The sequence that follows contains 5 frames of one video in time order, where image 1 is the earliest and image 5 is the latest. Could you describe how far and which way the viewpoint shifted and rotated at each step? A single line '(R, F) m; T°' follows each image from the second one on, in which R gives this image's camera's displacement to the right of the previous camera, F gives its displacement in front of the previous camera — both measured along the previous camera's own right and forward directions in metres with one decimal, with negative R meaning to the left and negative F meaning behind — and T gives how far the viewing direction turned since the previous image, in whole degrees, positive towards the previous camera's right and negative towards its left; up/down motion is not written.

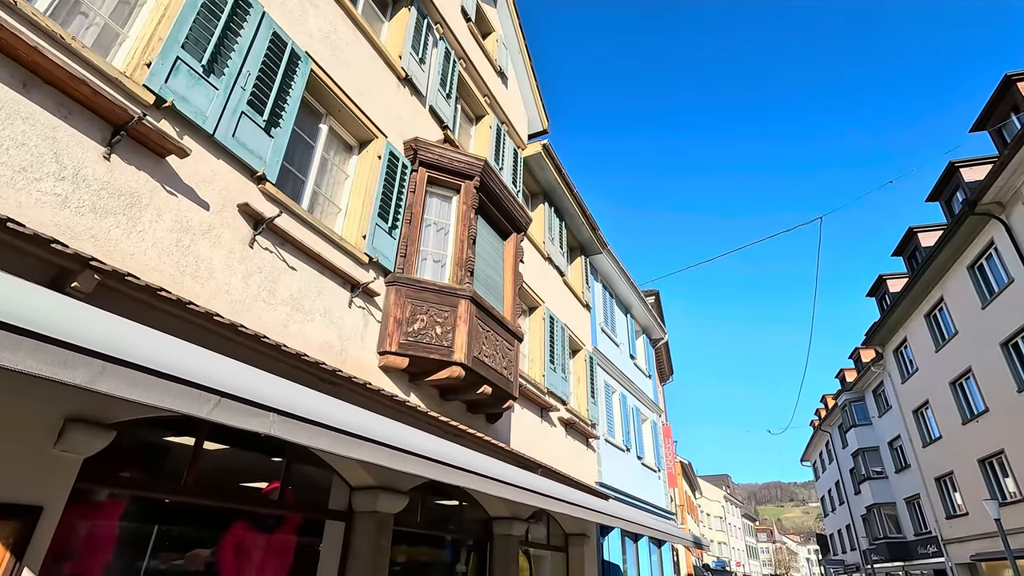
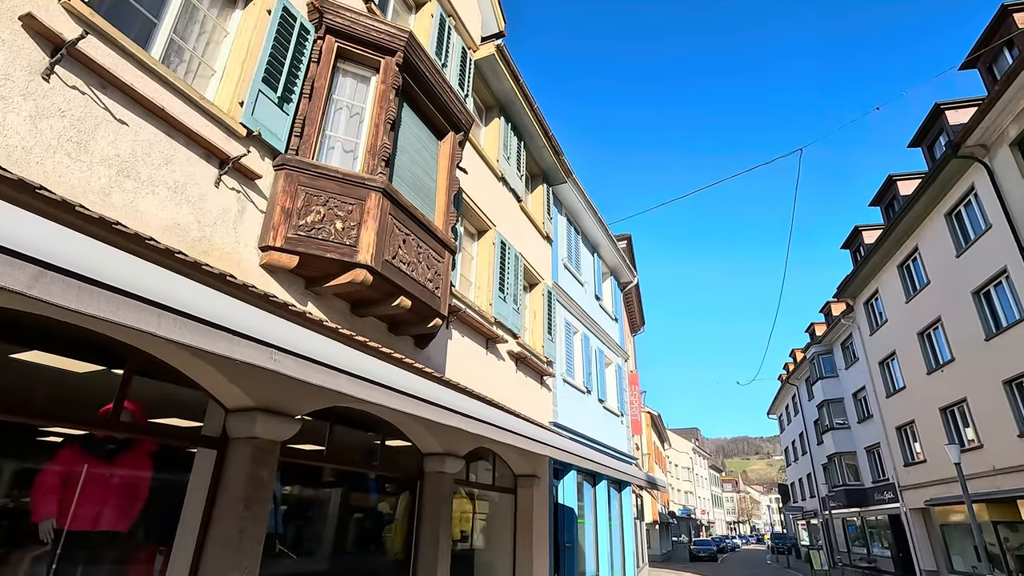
(+0.6, +1.0) m; +2°
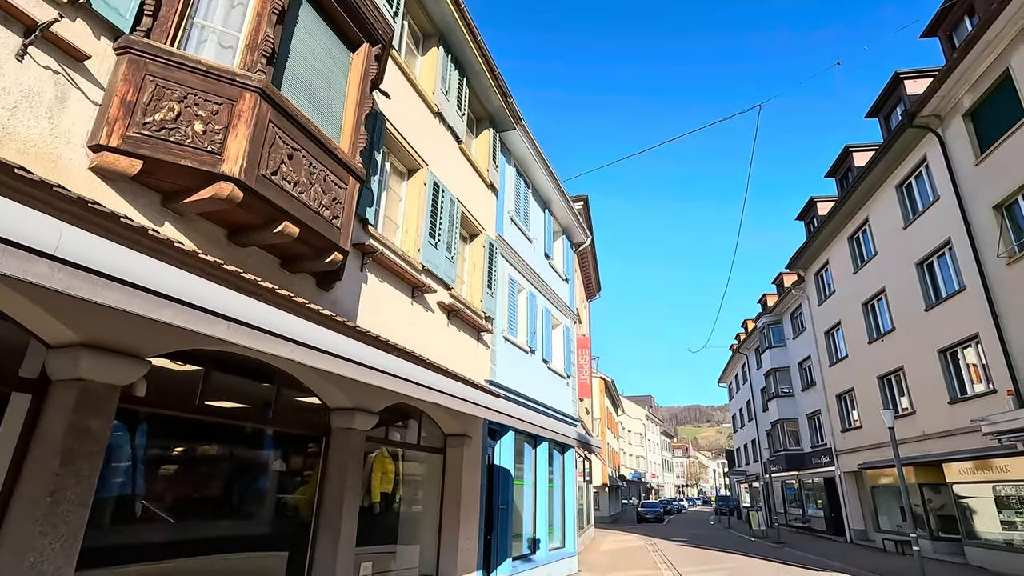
(+0.5, +0.7) m; +4°
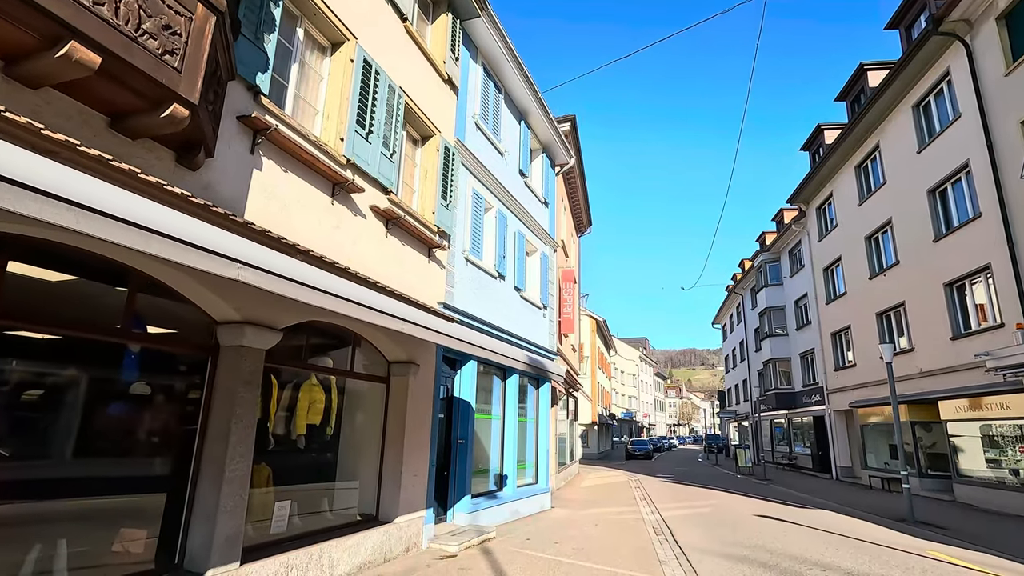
(+0.7, +1.2) m; 0°
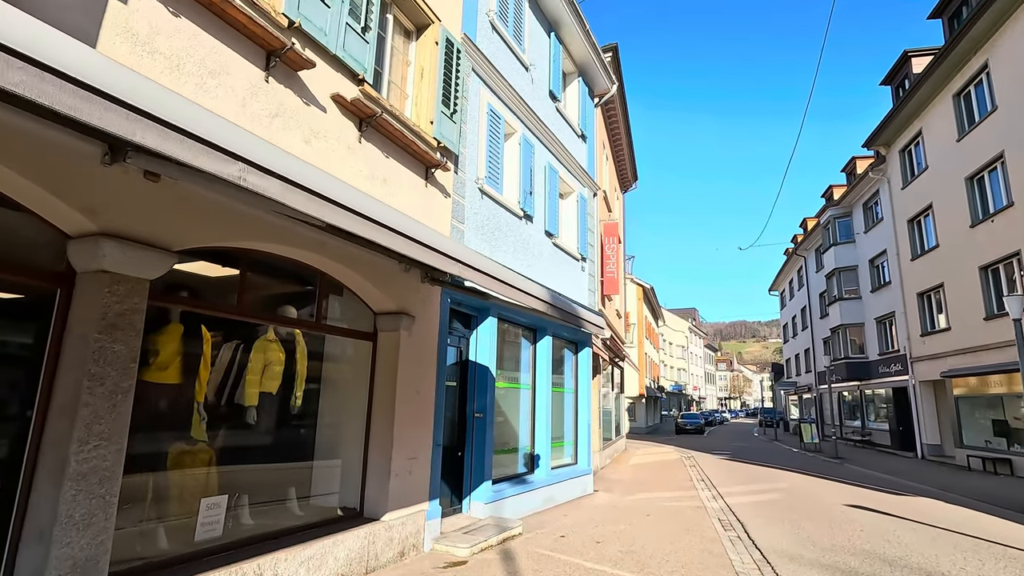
(+0.2, +1.9) m; -5°
